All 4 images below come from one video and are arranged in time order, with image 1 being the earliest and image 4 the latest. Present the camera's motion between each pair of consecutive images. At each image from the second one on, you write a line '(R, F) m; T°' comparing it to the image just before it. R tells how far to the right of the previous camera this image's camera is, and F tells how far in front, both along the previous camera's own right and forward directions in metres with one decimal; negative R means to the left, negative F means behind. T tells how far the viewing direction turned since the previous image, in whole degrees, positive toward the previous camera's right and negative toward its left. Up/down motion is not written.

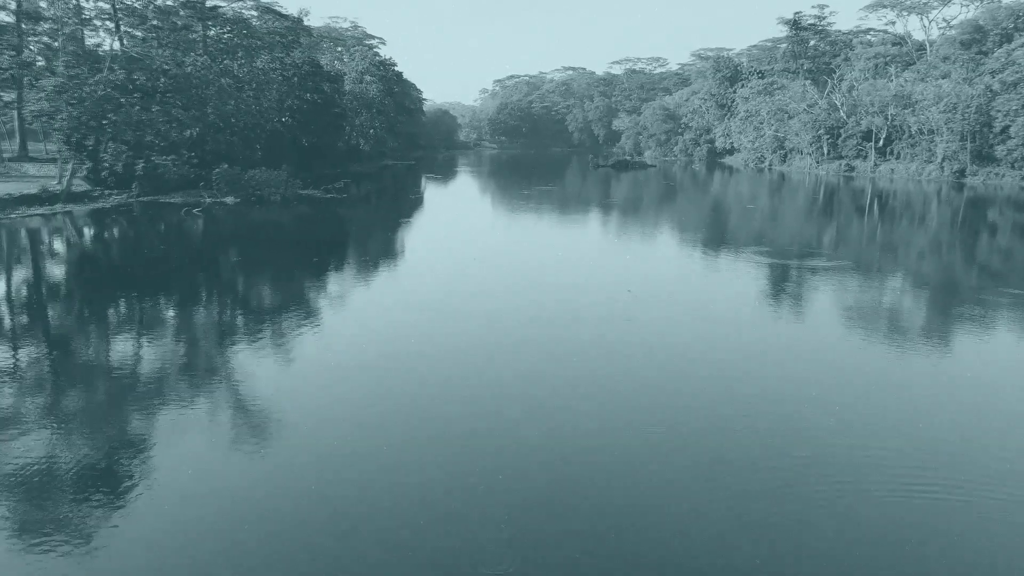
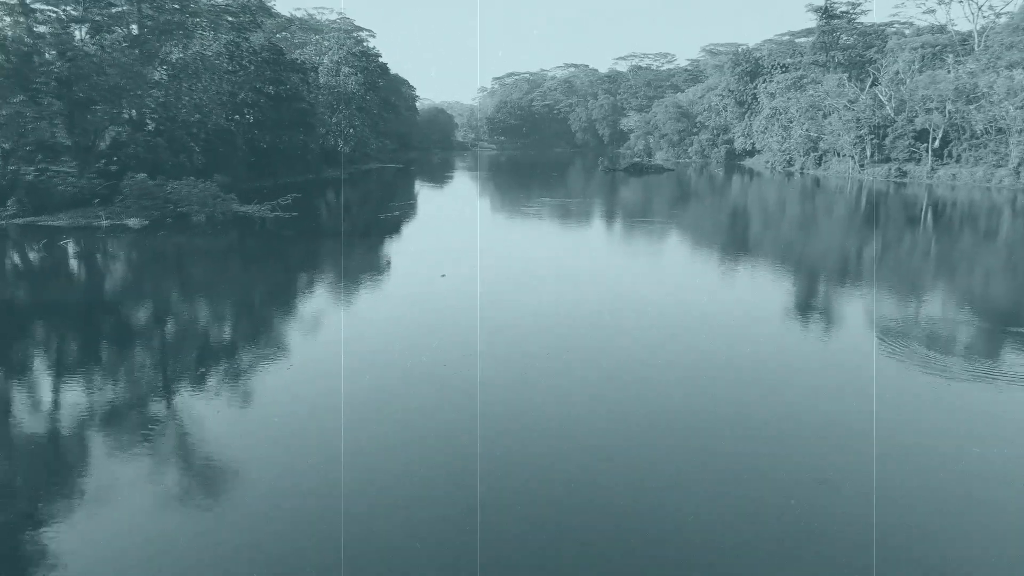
(0.0, +3.0) m; 0°
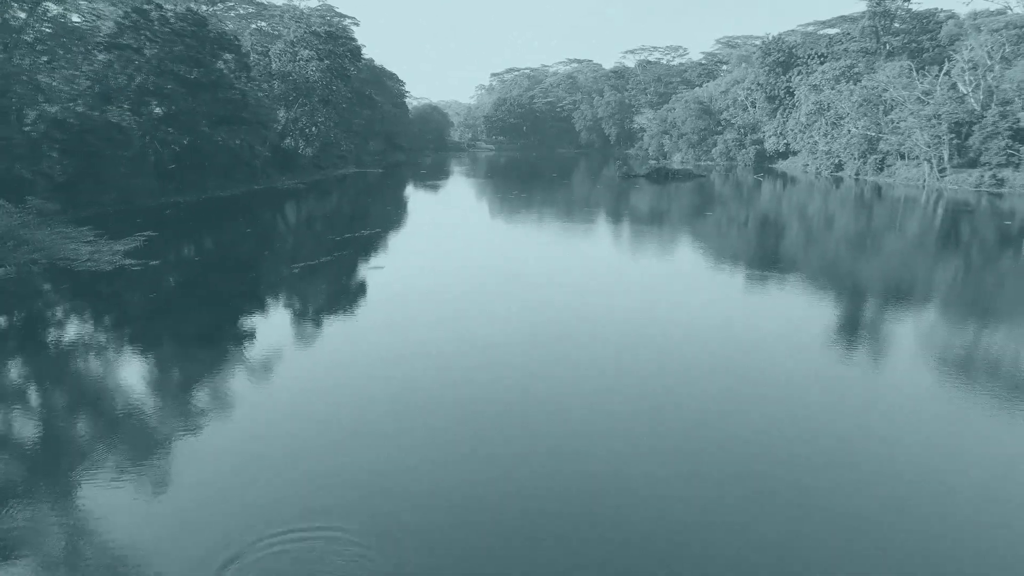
(0.0, +3.9) m; 0°
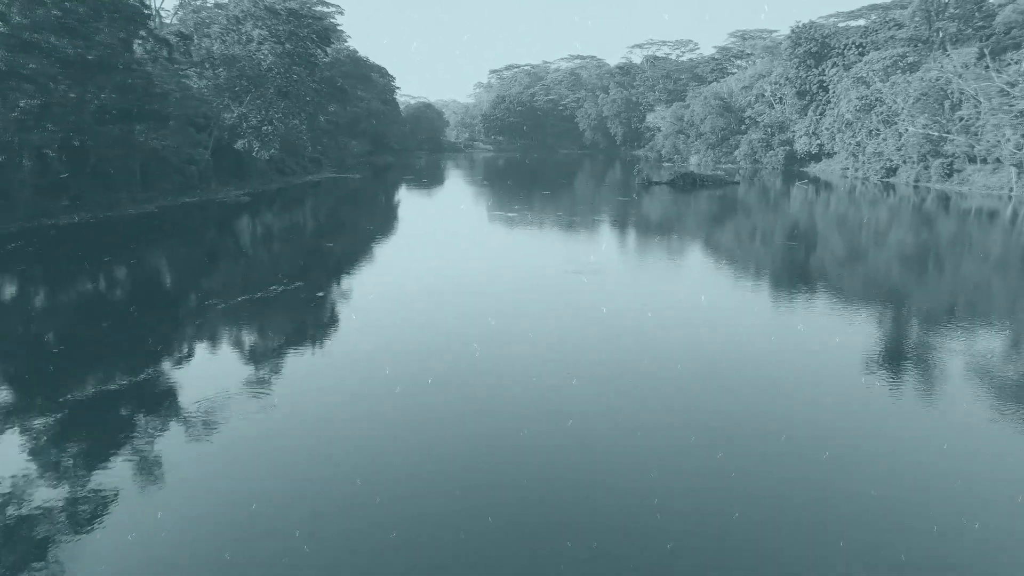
(0.0, +3.0) m; 0°
